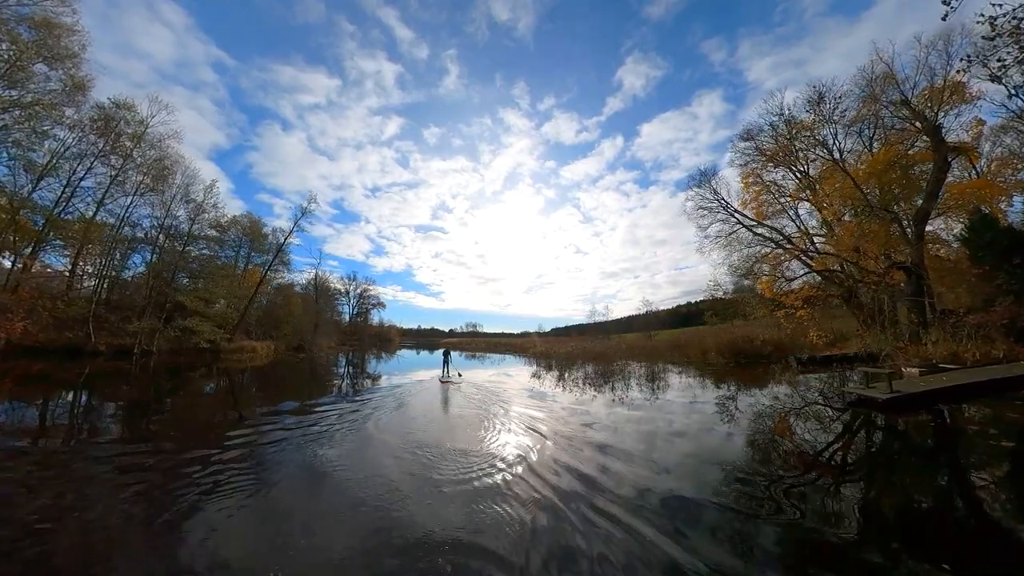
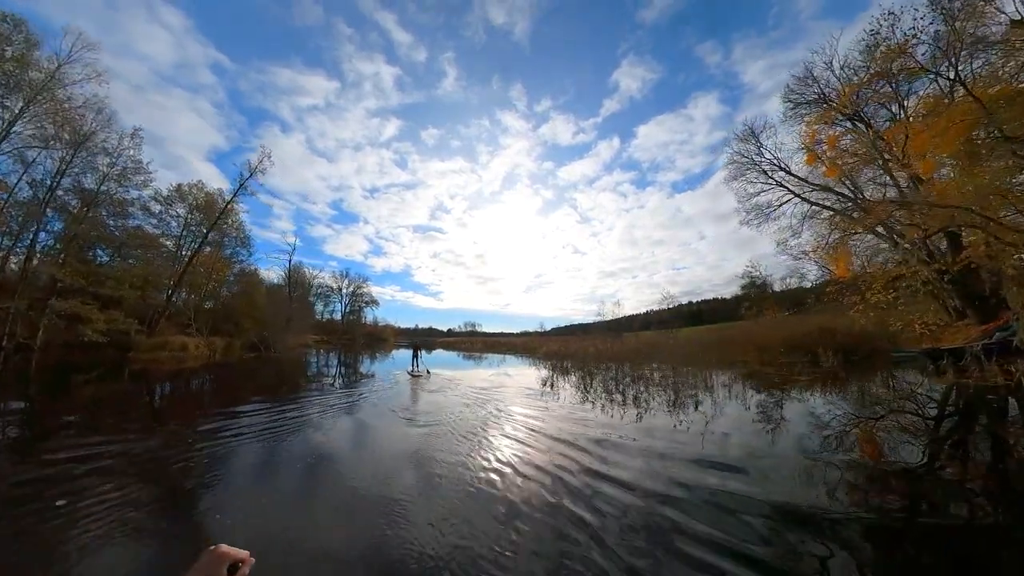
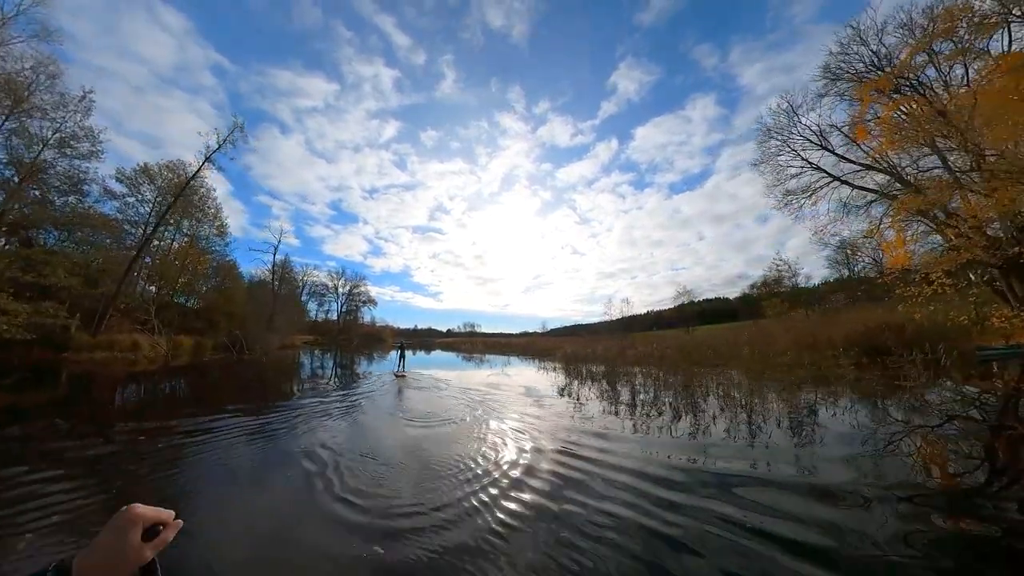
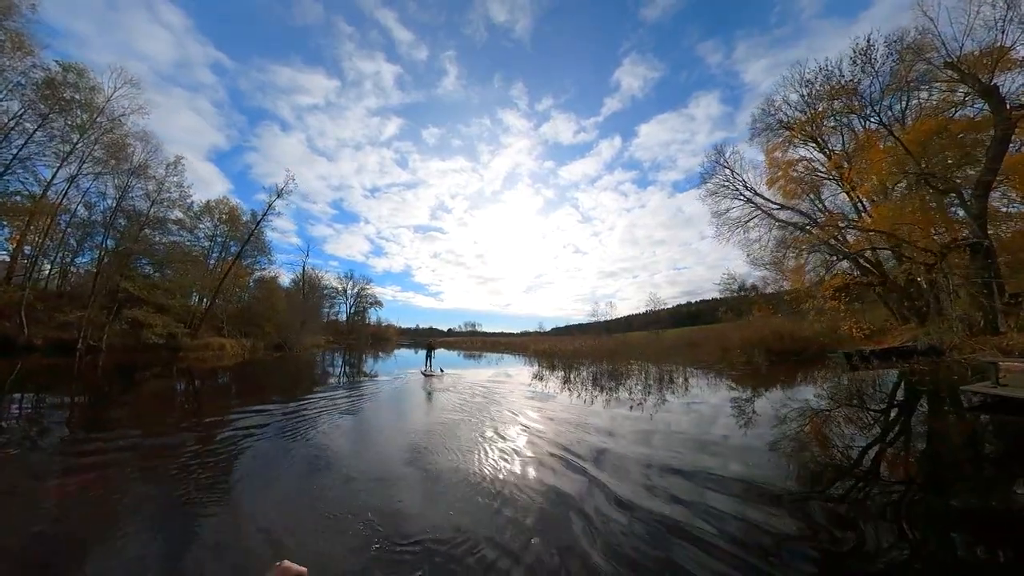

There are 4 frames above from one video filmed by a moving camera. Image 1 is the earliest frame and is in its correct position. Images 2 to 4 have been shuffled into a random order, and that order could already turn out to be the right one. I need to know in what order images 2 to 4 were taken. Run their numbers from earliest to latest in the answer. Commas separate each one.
4, 2, 3
